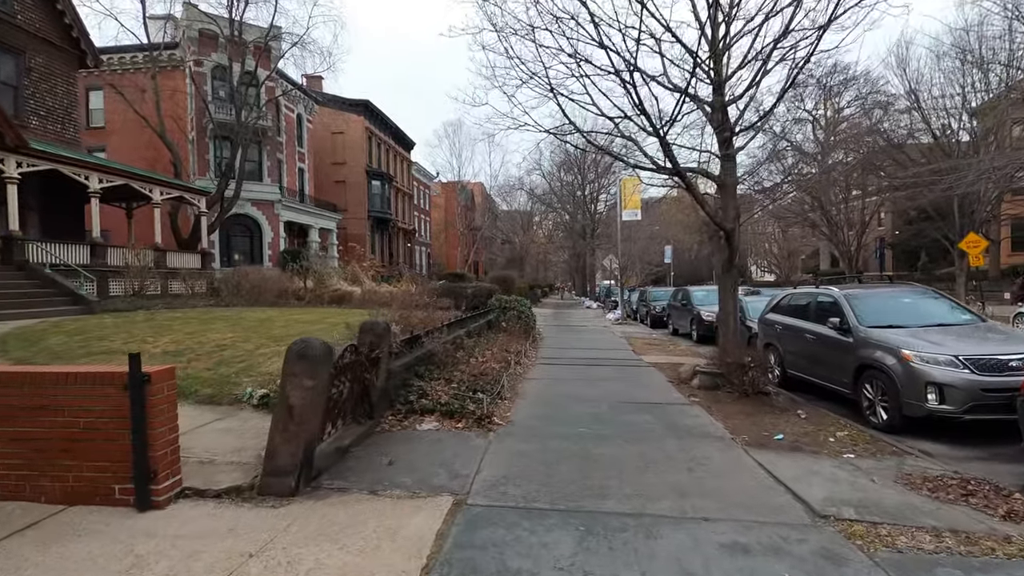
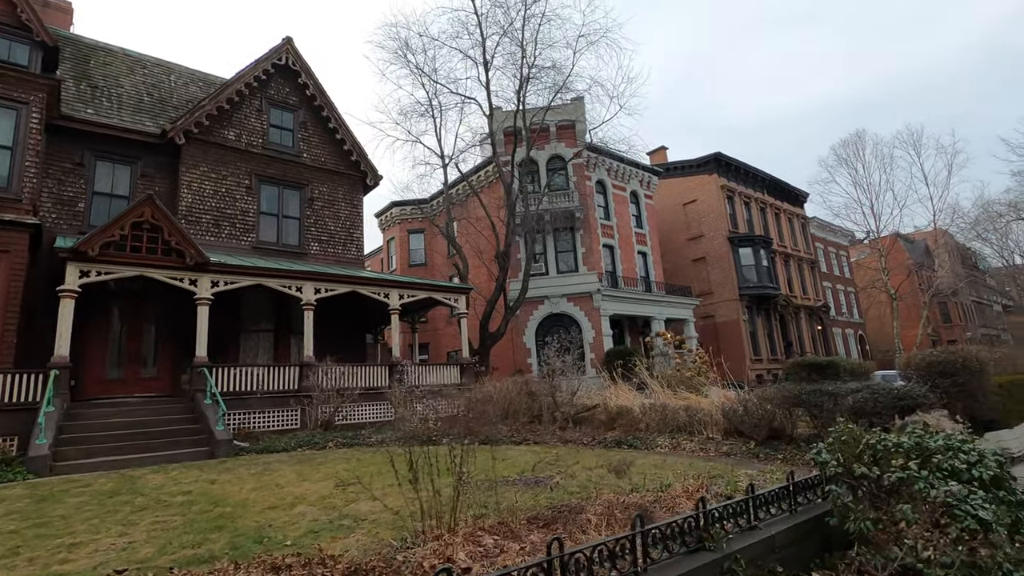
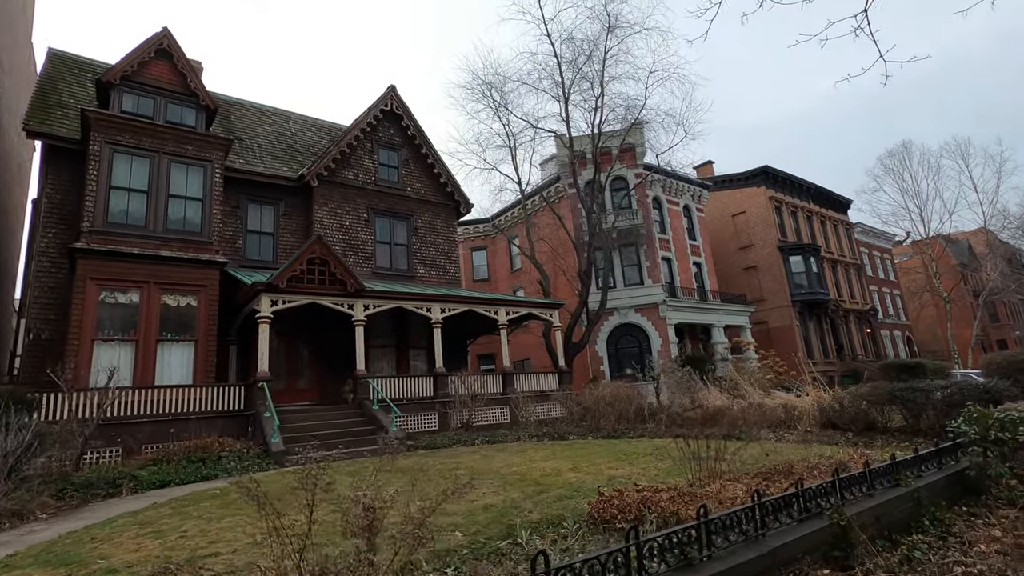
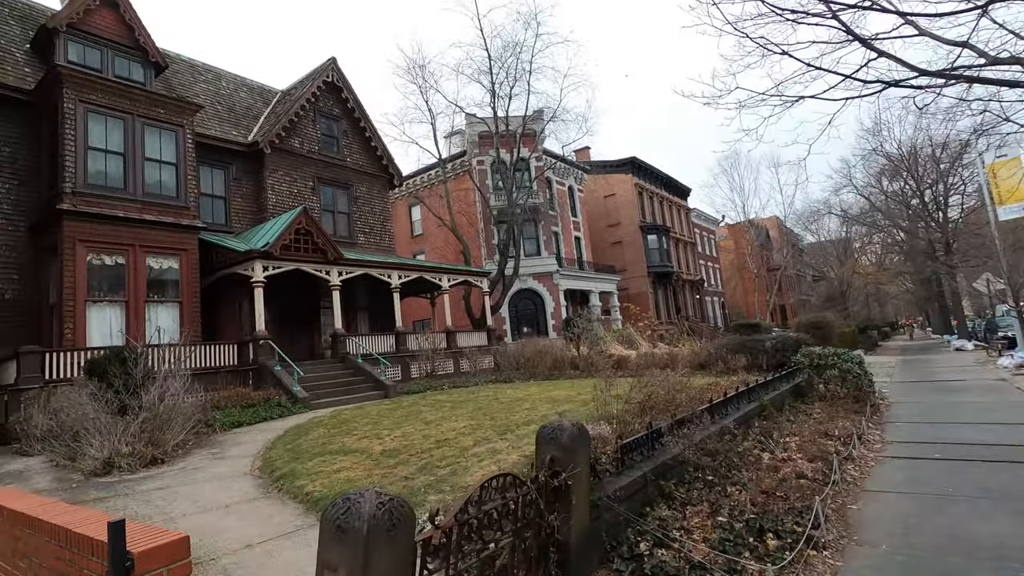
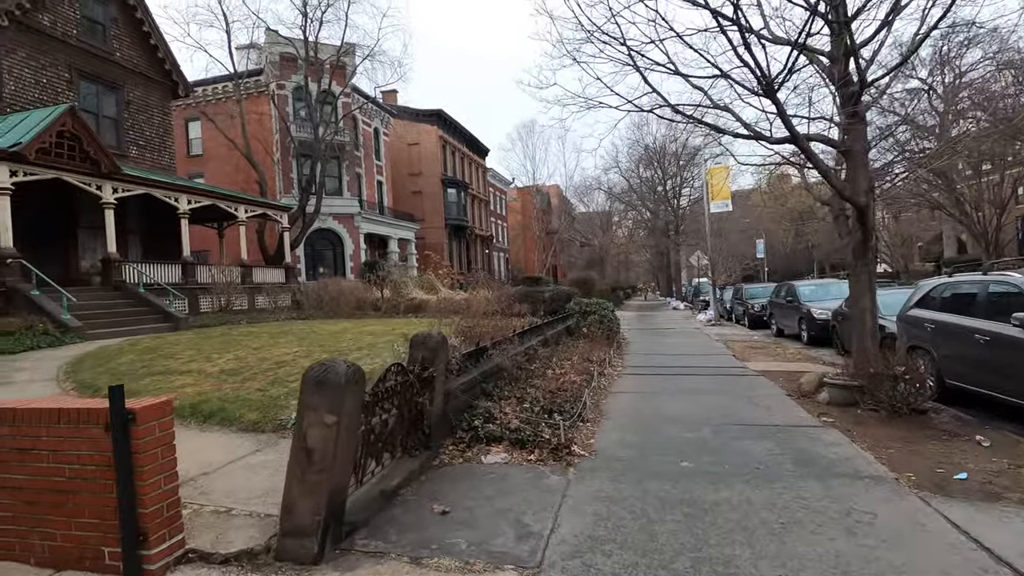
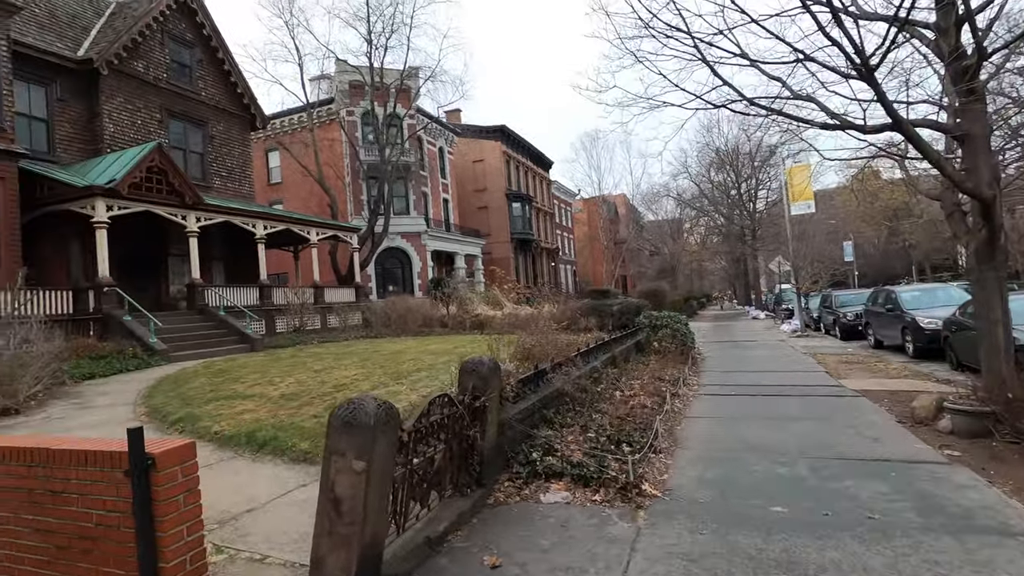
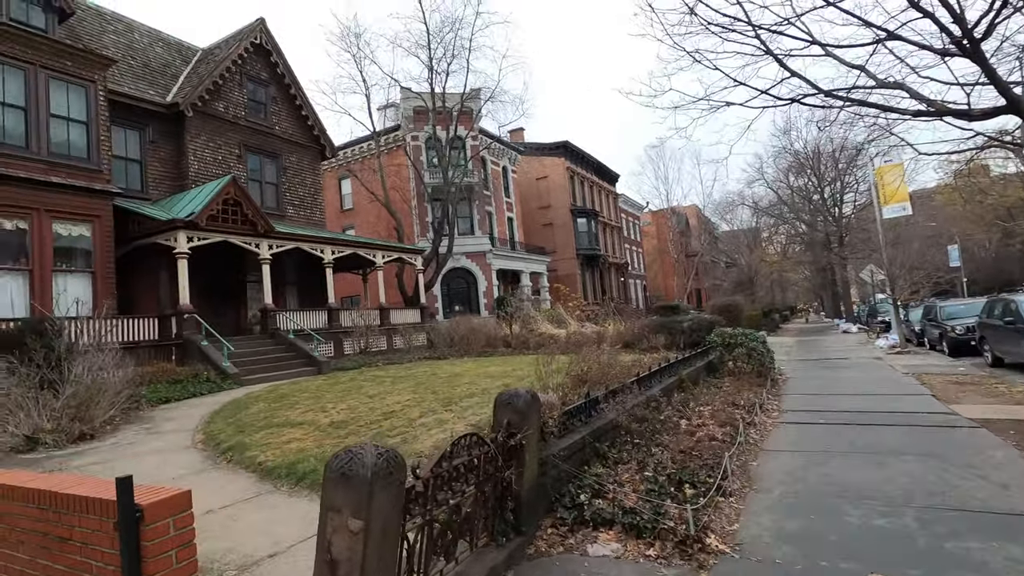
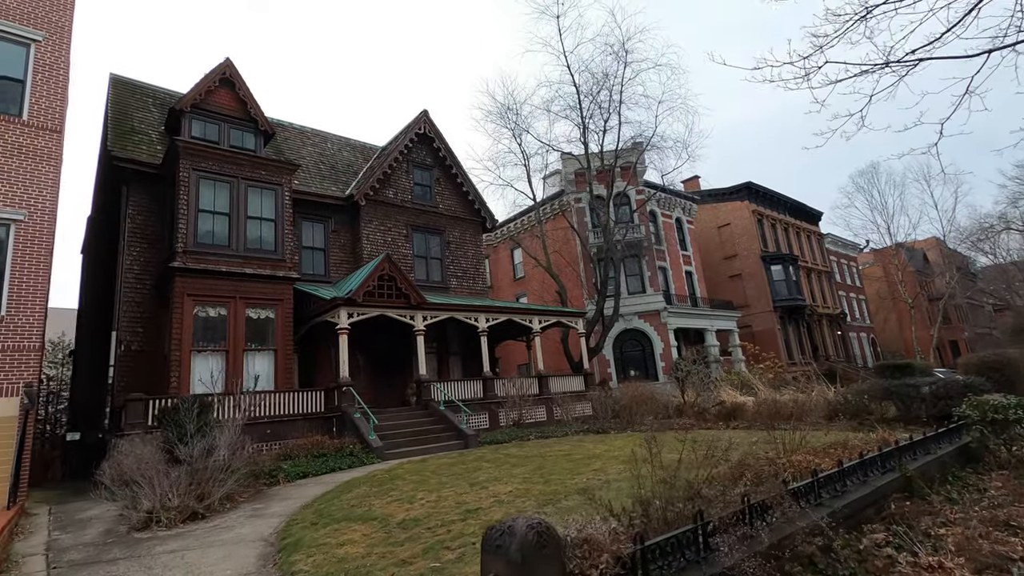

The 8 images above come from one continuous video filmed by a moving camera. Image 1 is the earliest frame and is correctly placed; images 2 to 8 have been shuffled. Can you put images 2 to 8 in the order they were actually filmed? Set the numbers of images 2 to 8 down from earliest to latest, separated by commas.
5, 6, 7, 4, 8, 3, 2
